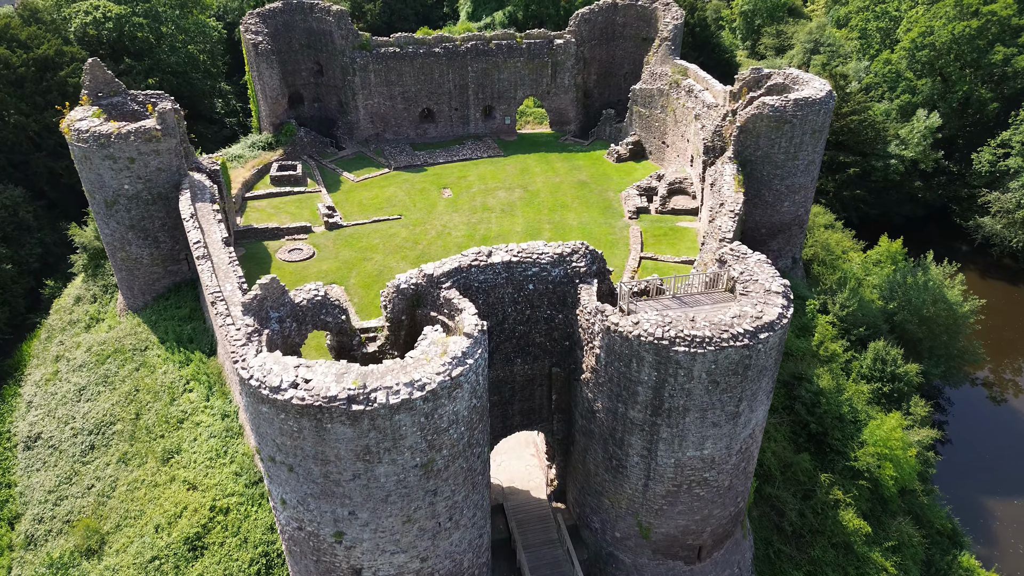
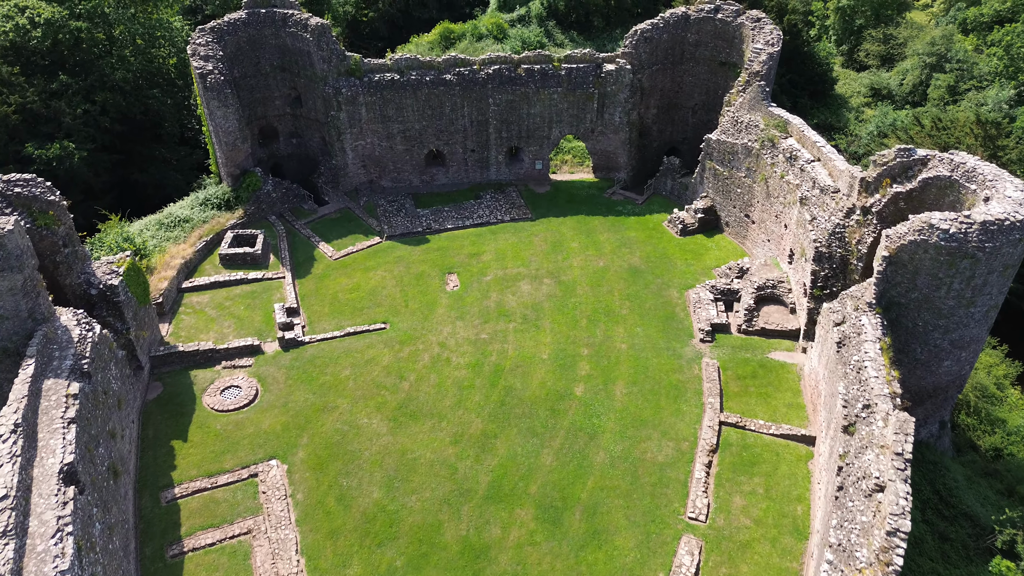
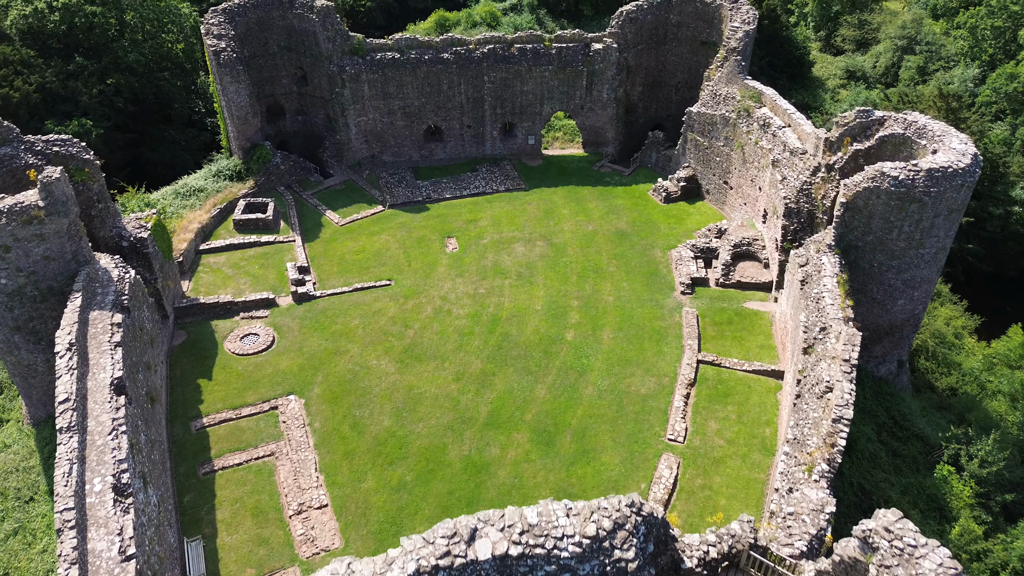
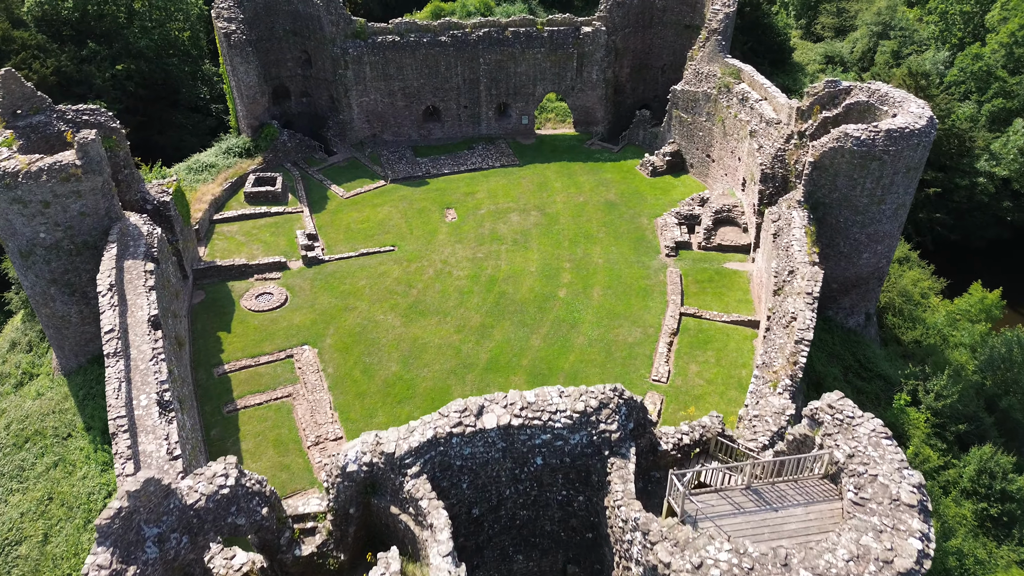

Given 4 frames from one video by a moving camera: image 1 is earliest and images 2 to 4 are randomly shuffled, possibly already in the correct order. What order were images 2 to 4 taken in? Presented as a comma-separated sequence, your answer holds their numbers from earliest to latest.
4, 3, 2
